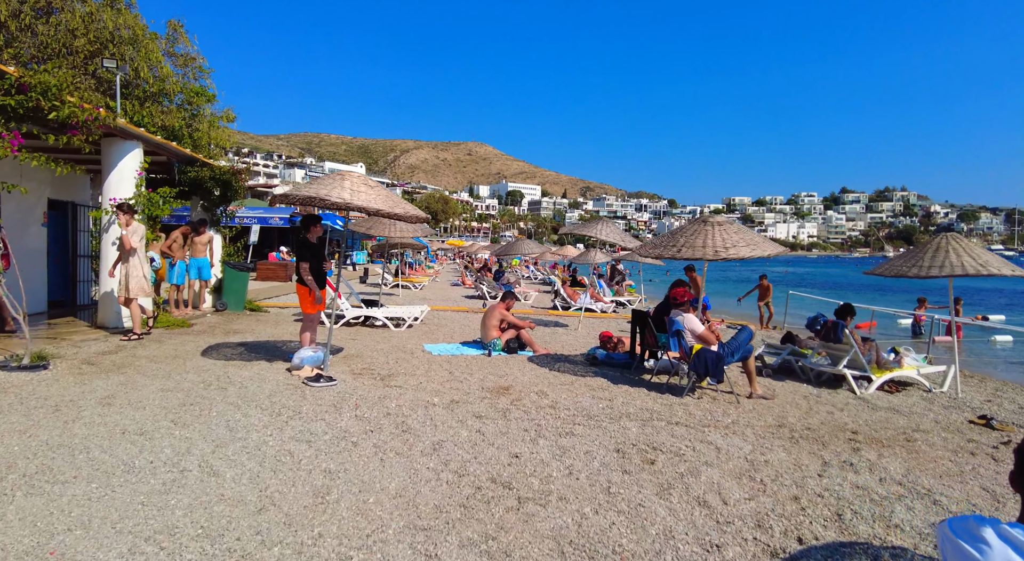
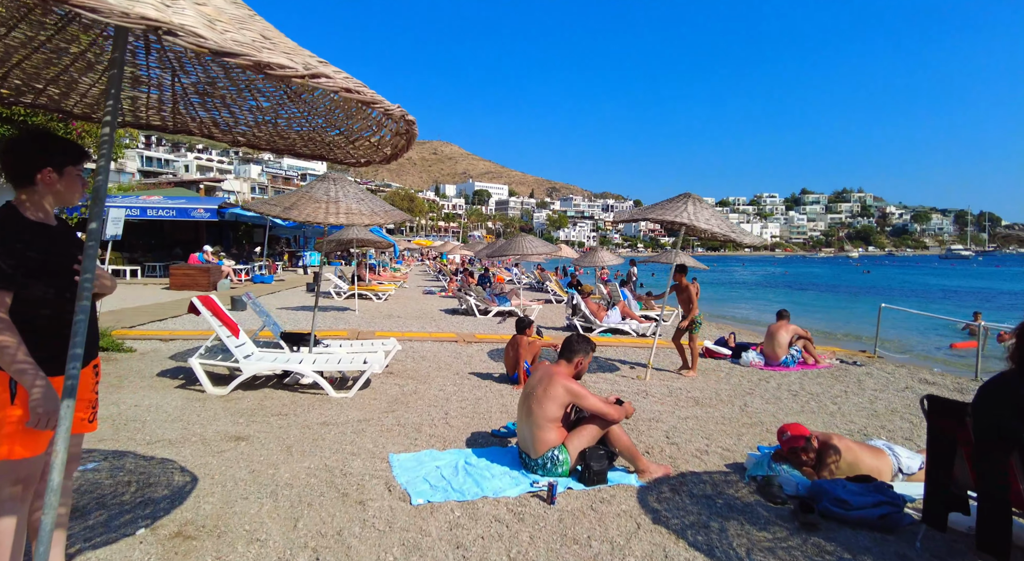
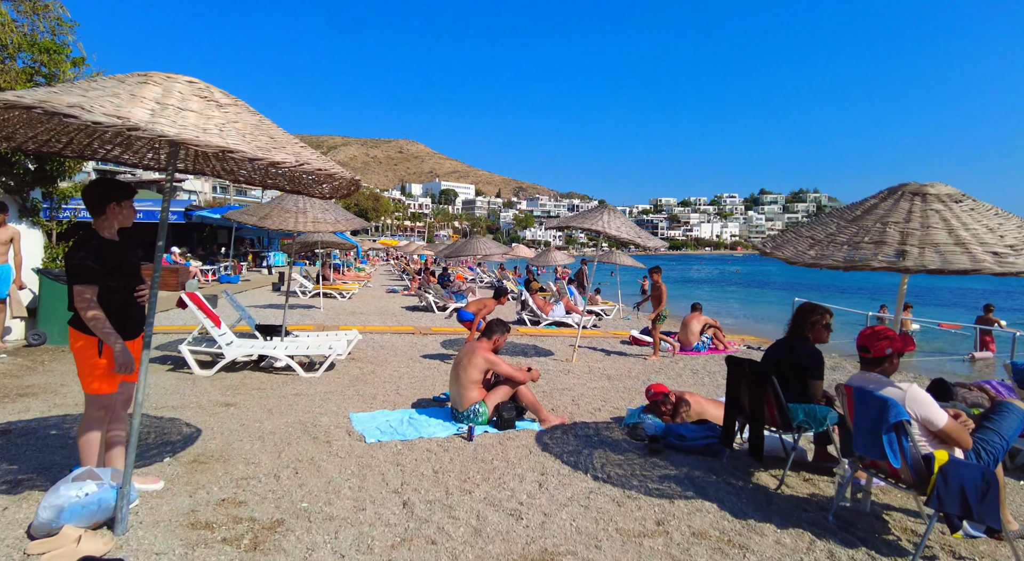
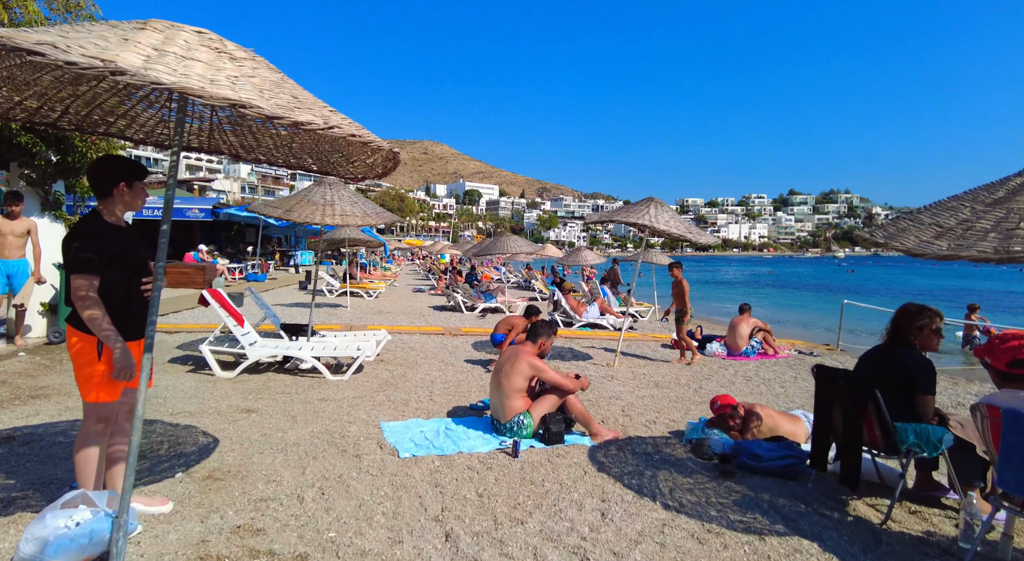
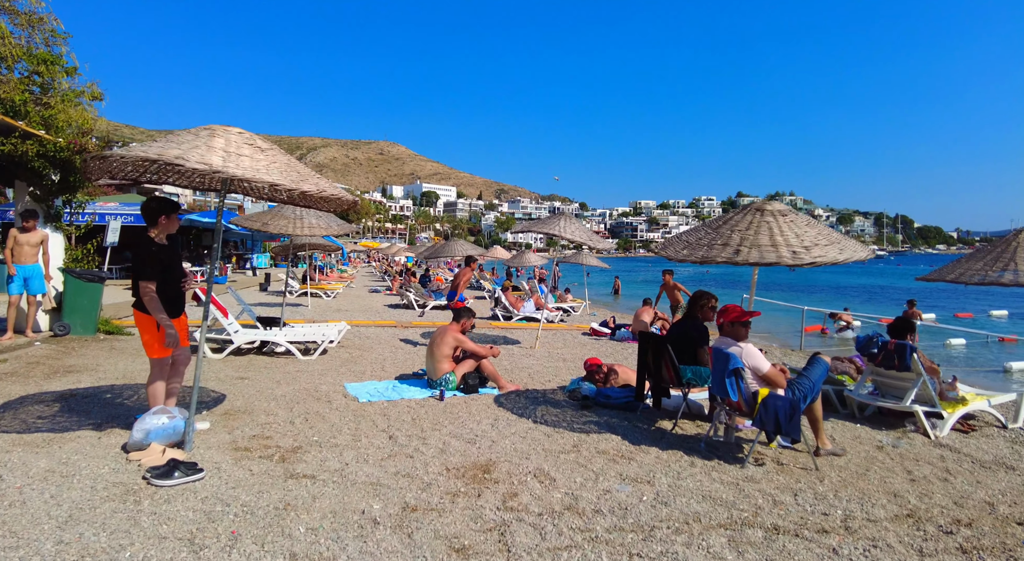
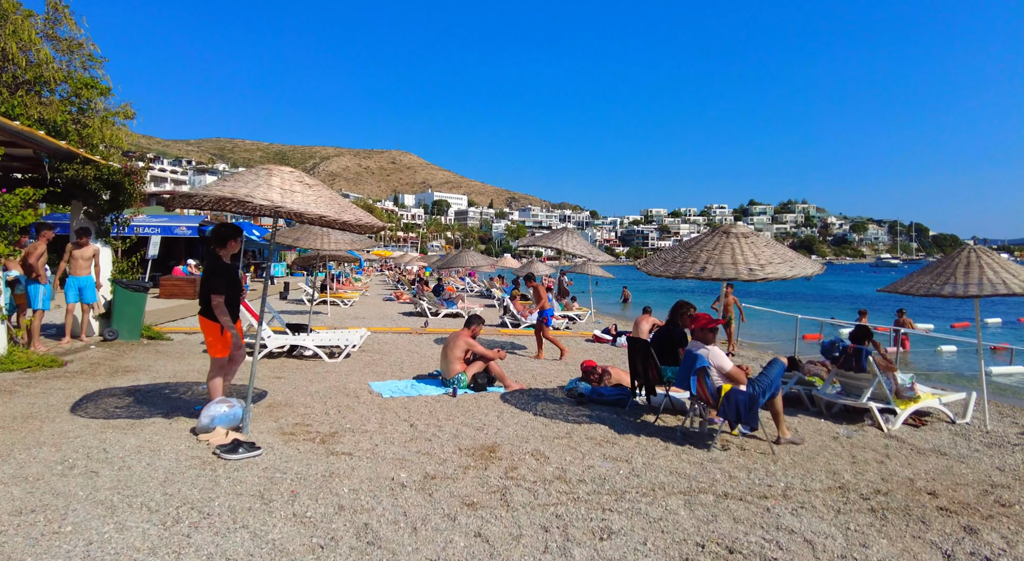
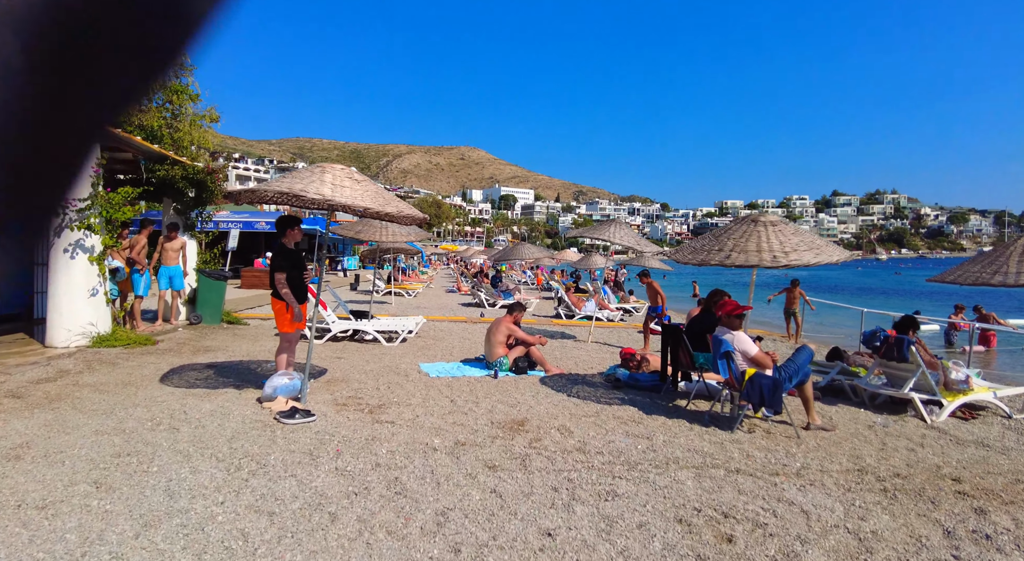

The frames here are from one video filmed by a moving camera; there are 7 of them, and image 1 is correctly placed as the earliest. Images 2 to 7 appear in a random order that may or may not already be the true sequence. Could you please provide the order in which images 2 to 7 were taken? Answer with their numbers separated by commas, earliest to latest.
7, 6, 5, 3, 4, 2
